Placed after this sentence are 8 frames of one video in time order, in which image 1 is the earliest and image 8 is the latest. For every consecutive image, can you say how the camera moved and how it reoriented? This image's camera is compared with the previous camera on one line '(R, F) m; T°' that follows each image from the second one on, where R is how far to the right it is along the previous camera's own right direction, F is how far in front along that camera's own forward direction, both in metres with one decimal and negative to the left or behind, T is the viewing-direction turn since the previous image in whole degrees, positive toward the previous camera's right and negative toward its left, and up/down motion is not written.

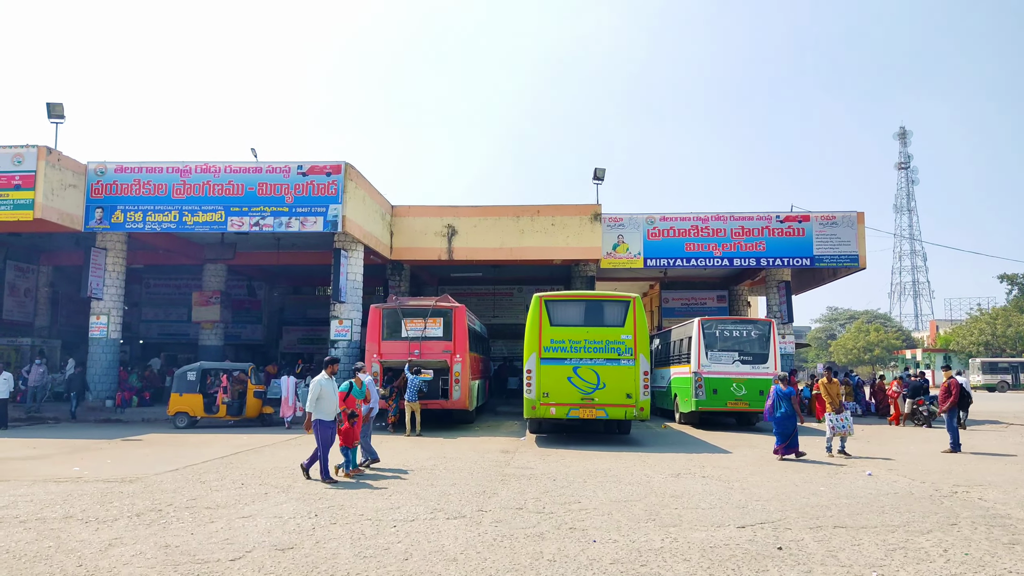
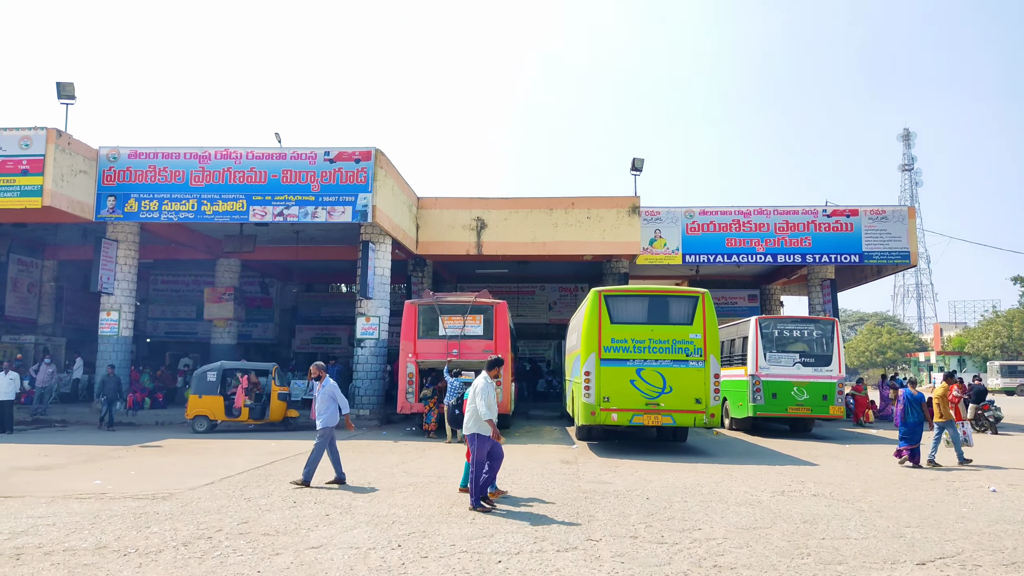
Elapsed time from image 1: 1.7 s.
(-0.9, +1.2) m; 0°
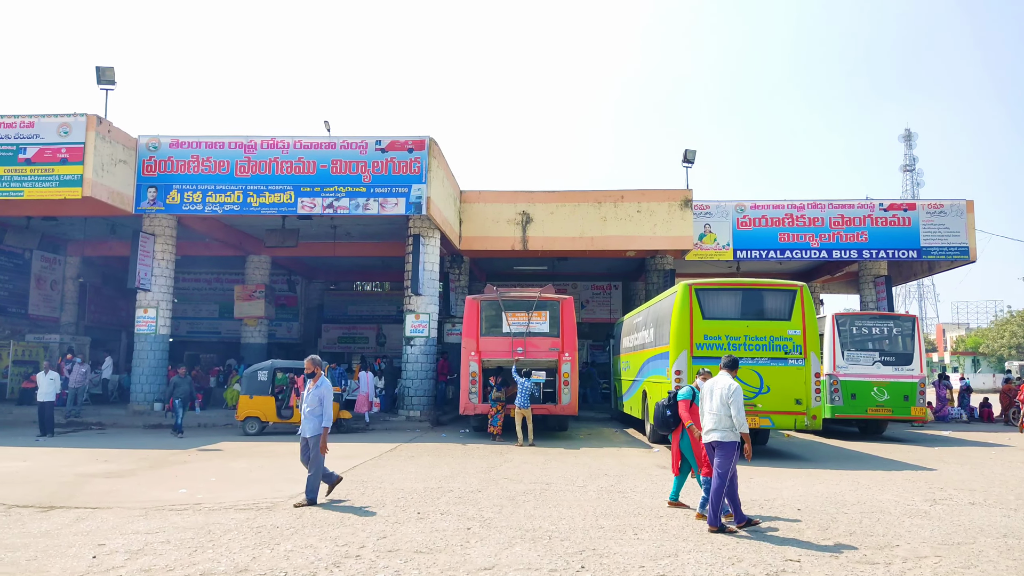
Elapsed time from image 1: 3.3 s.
(-1.2, +0.8) m; 0°
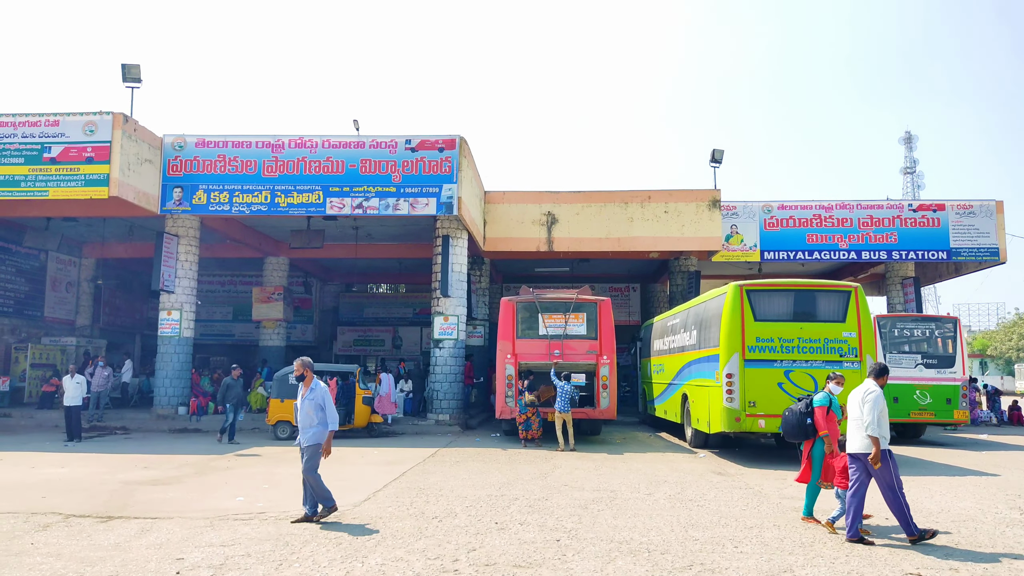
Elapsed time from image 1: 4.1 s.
(-0.7, +0.3) m; 0°
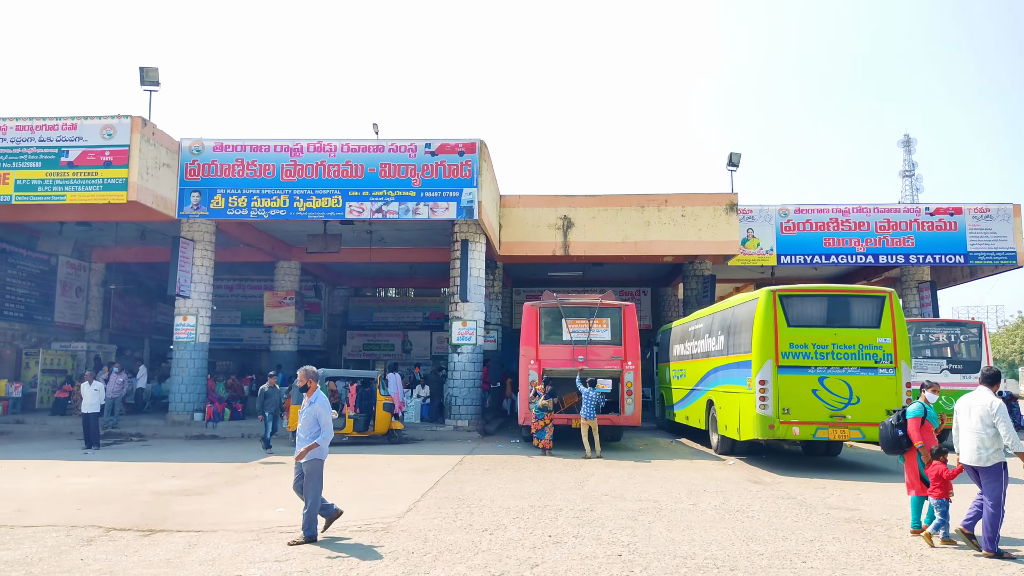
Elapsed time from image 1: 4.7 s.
(-0.4, +0.1) m; 0°
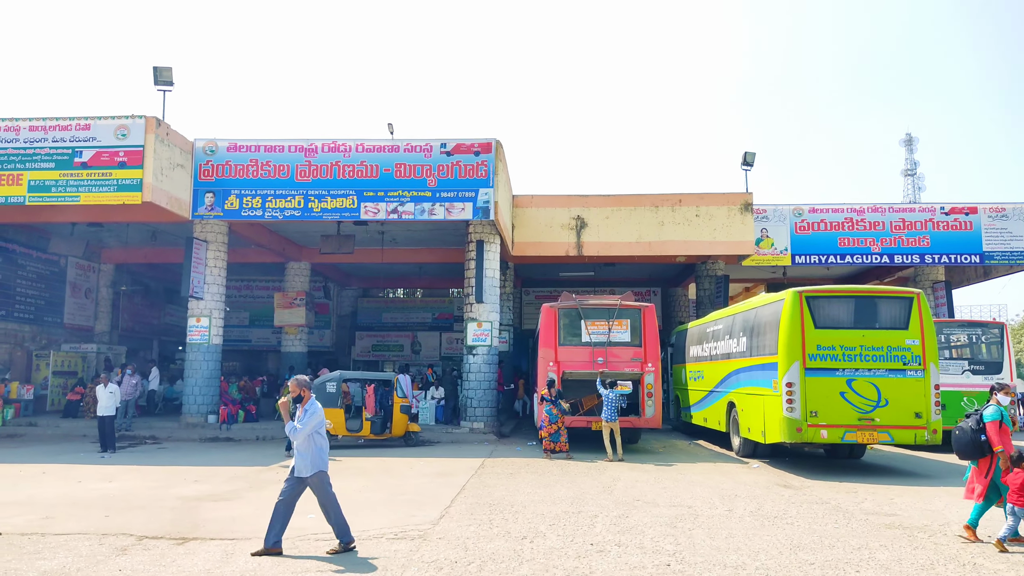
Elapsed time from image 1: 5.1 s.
(-0.3, +0.1) m; 0°
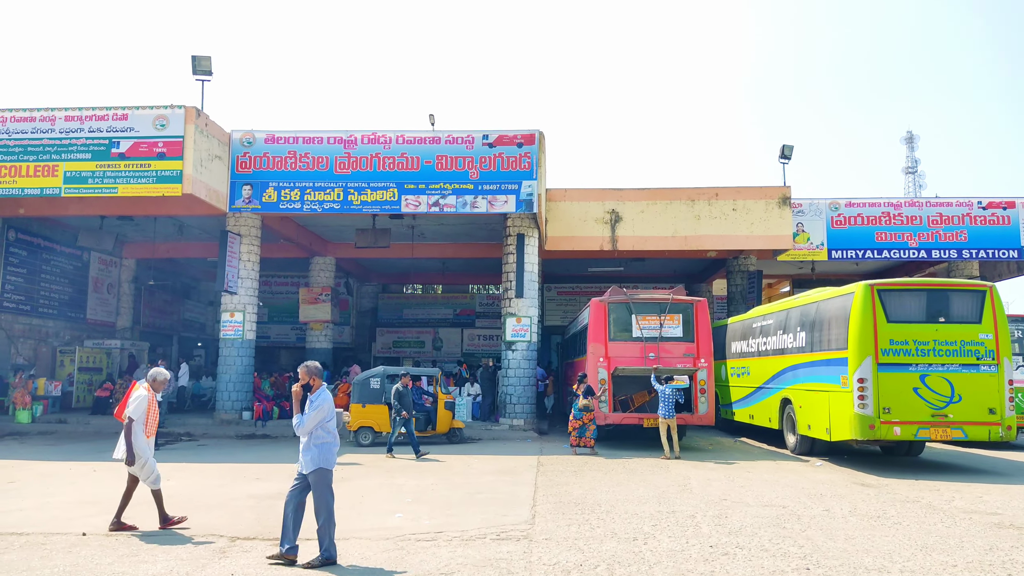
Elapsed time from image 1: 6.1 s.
(-0.8, +0.3) m; 0°
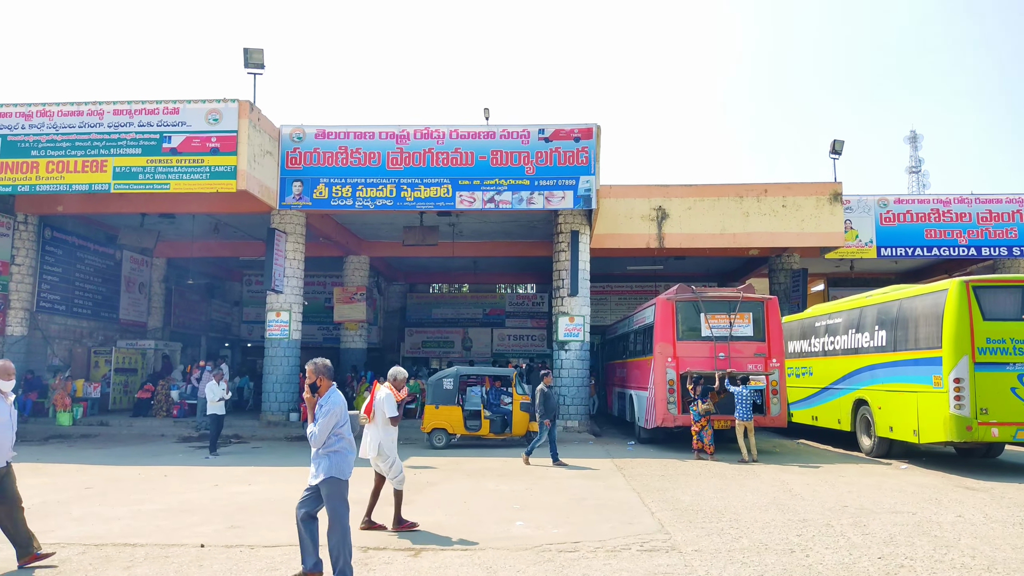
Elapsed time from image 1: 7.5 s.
(-1.0, +0.4) m; 0°
